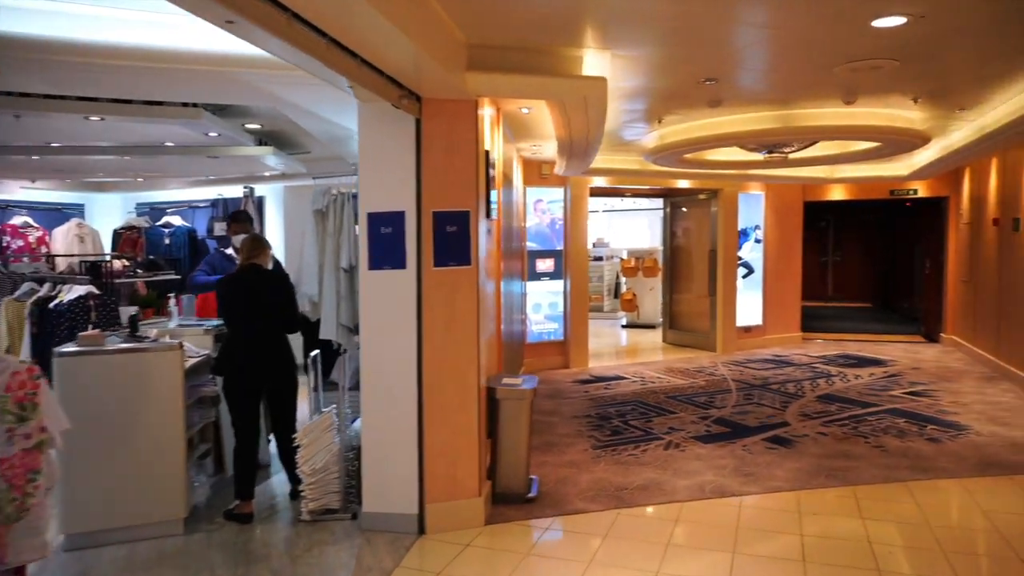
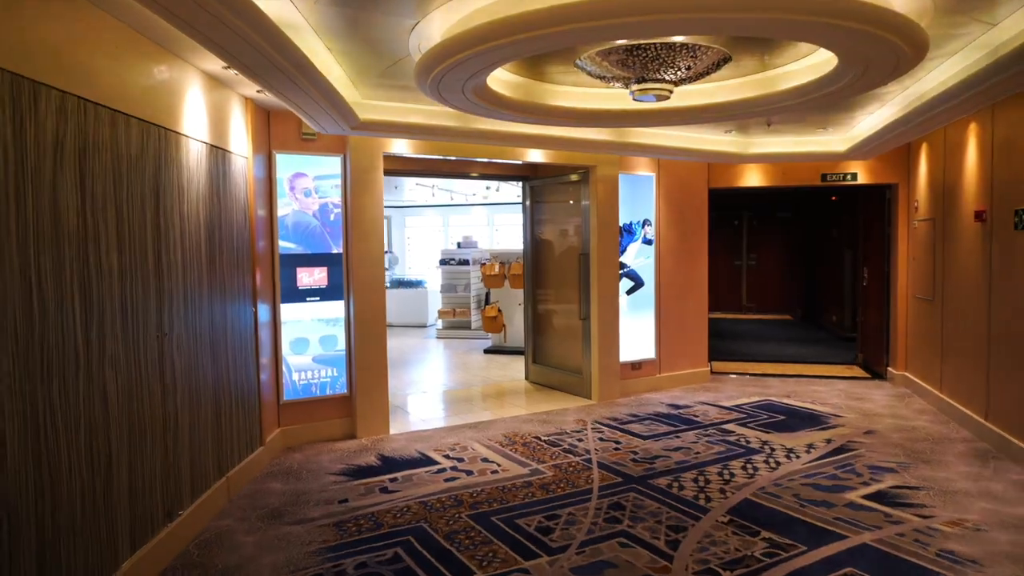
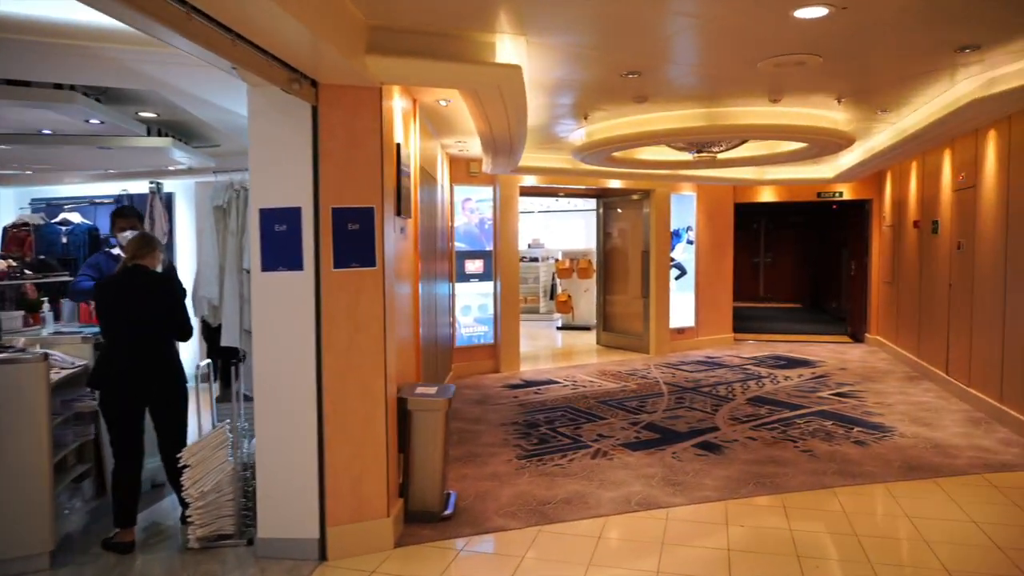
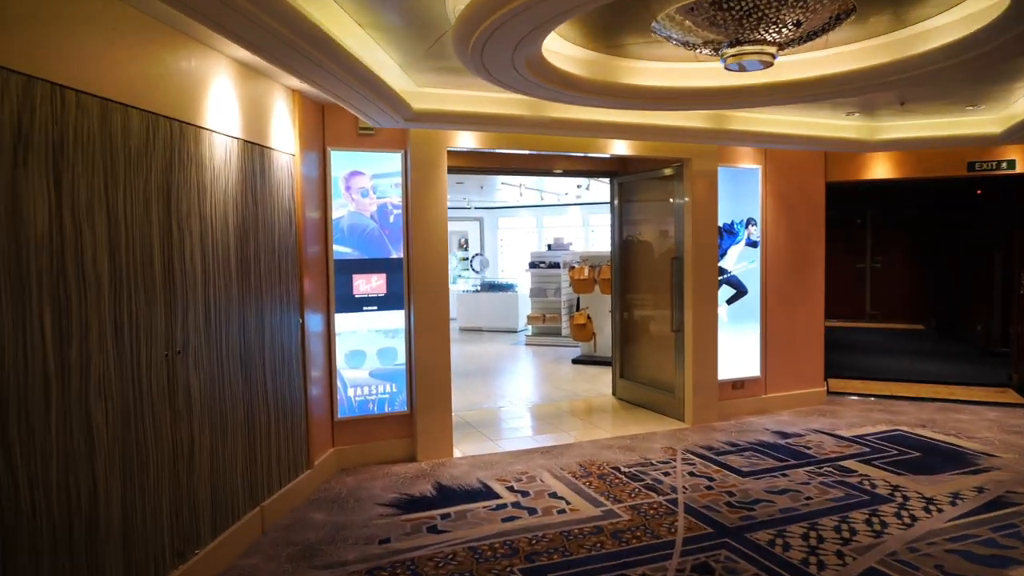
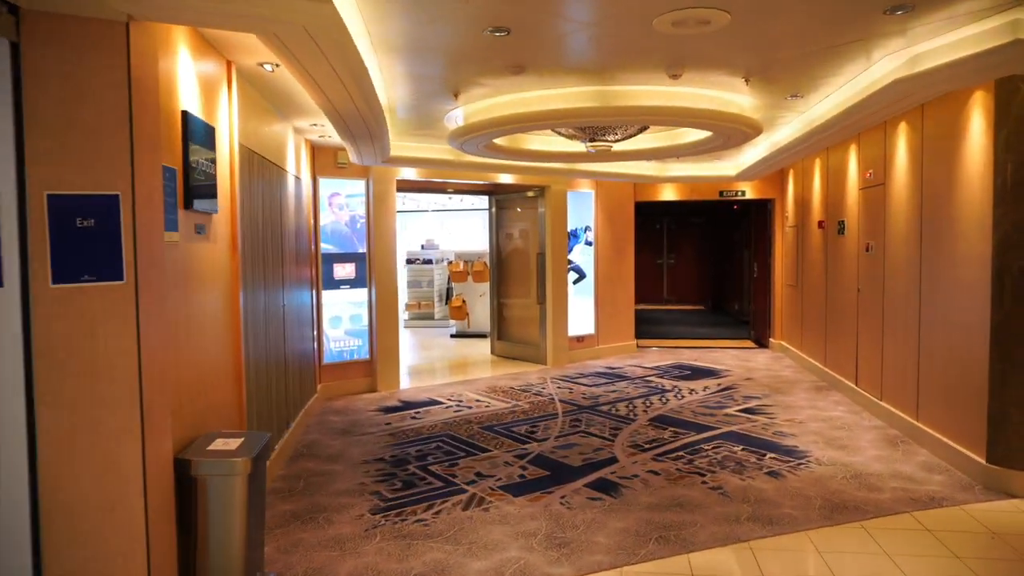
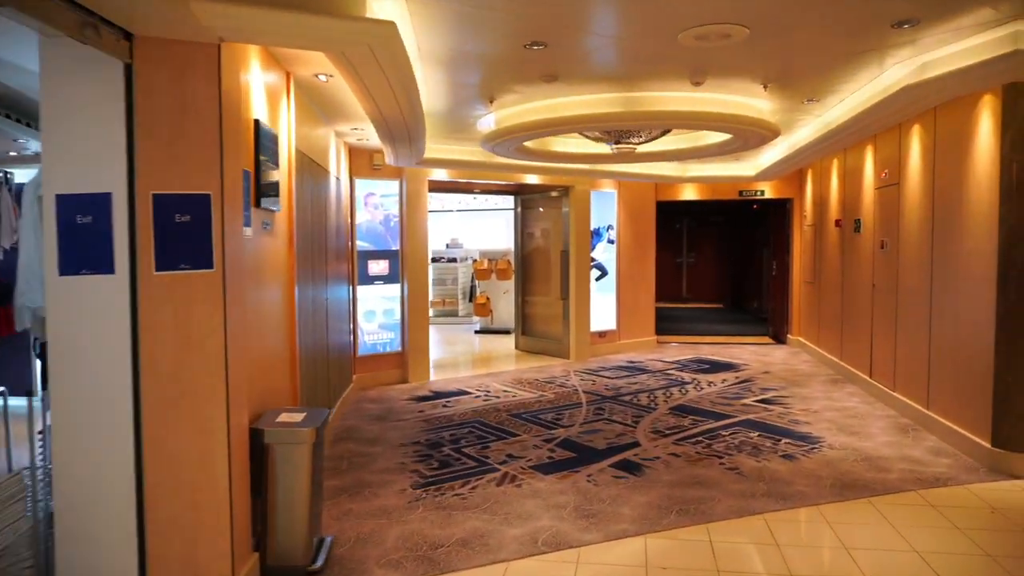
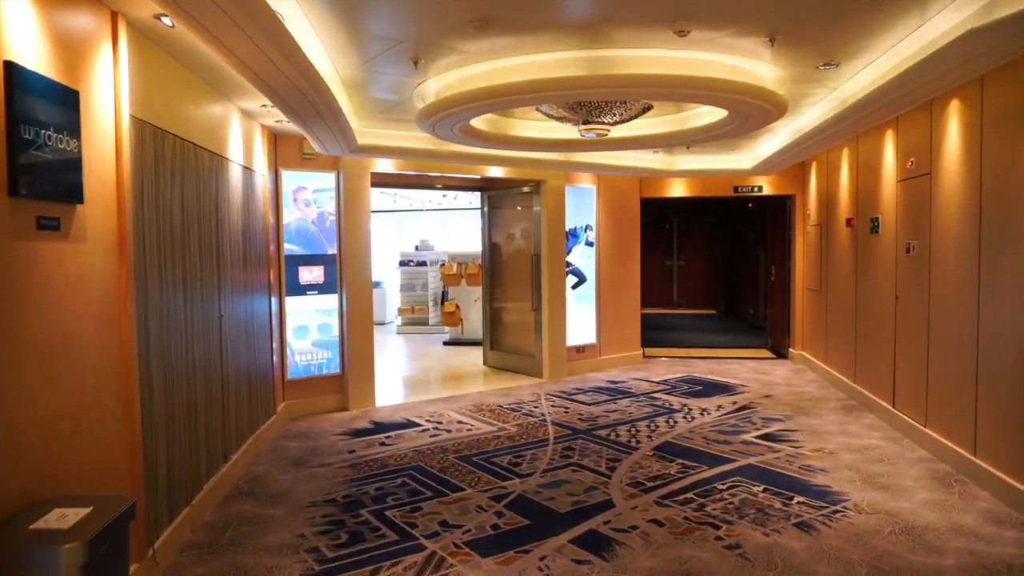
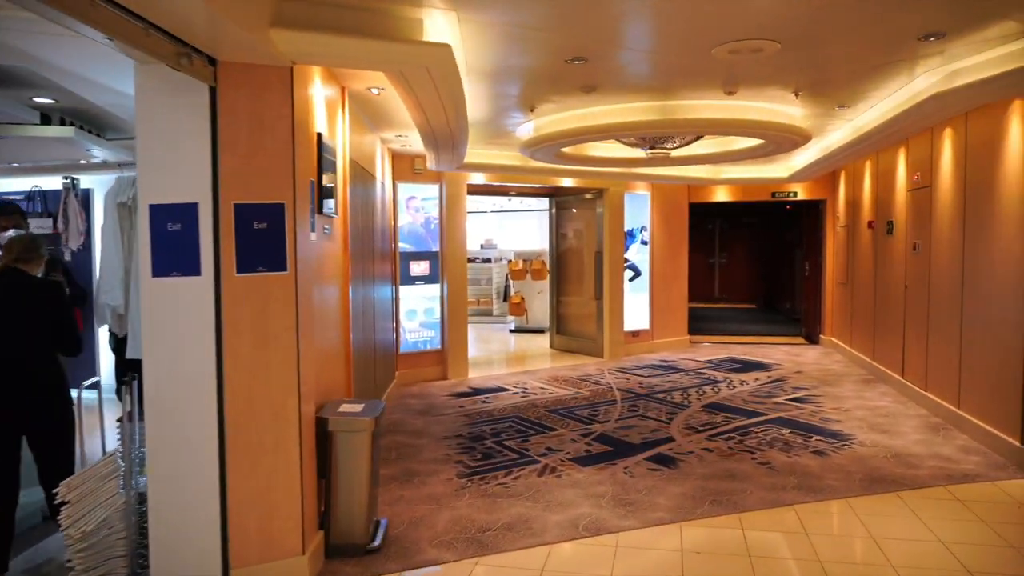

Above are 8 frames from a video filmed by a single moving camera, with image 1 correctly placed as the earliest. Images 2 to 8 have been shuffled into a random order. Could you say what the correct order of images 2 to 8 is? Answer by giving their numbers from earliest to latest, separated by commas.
3, 8, 6, 5, 7, 2, 4
